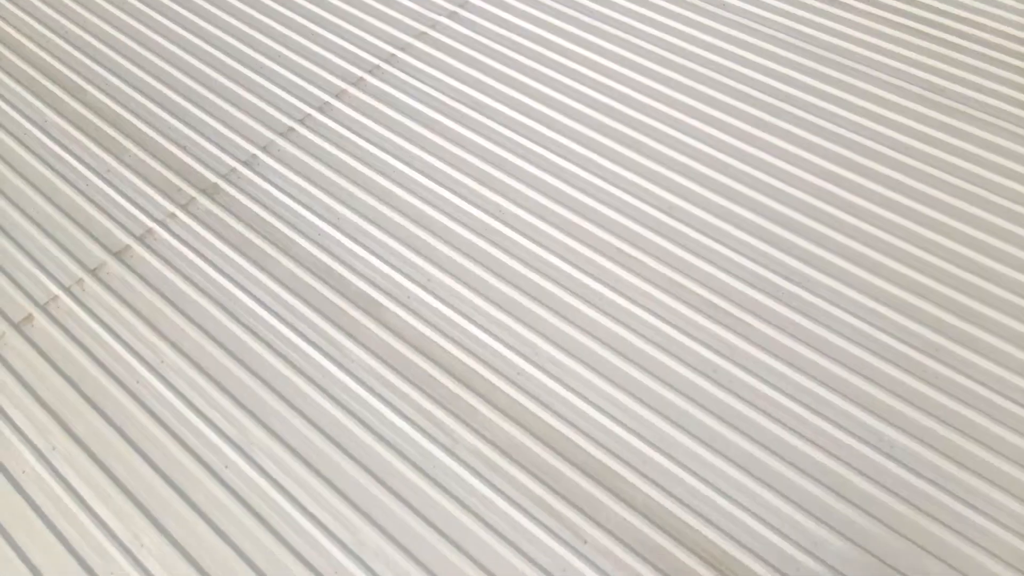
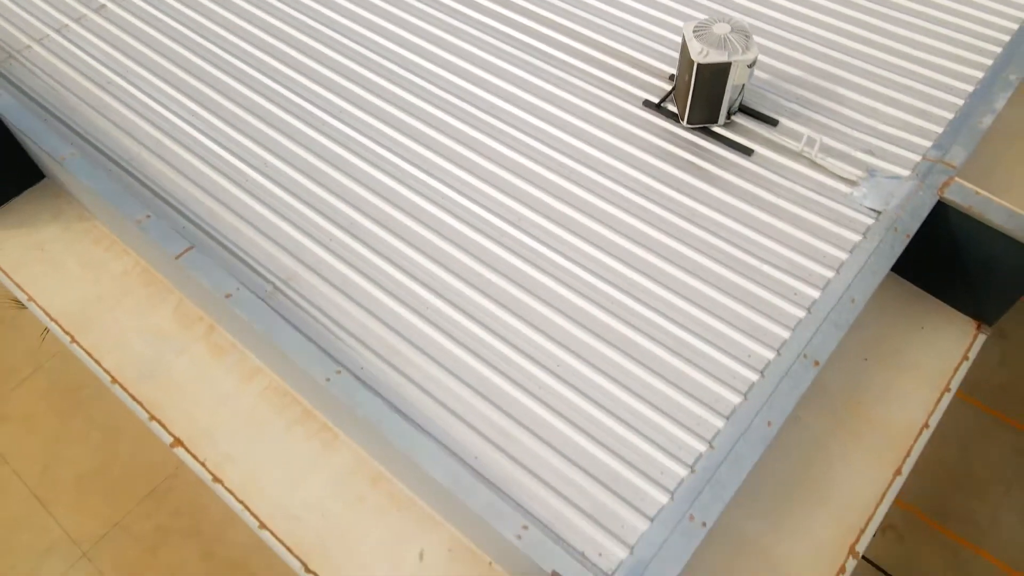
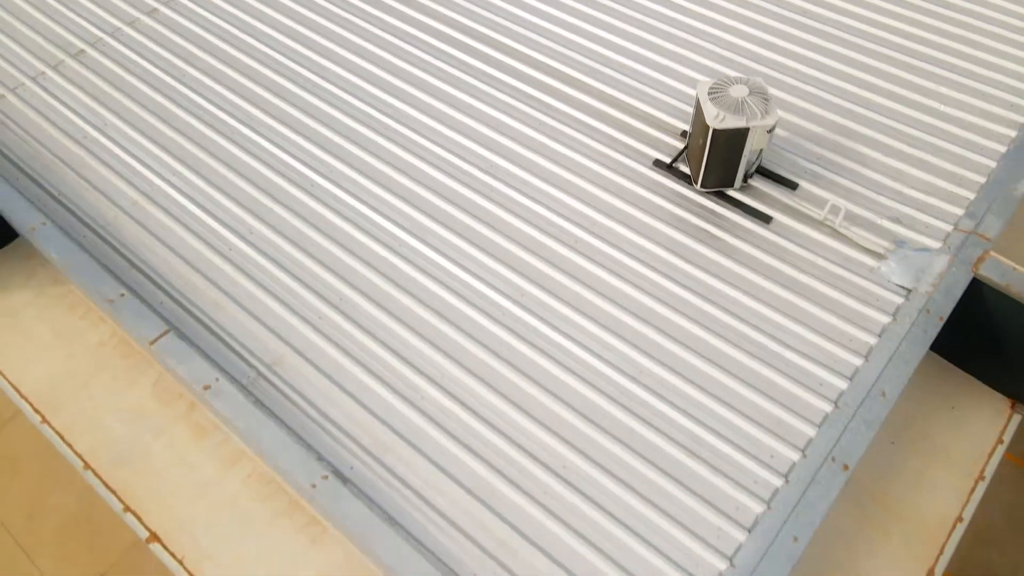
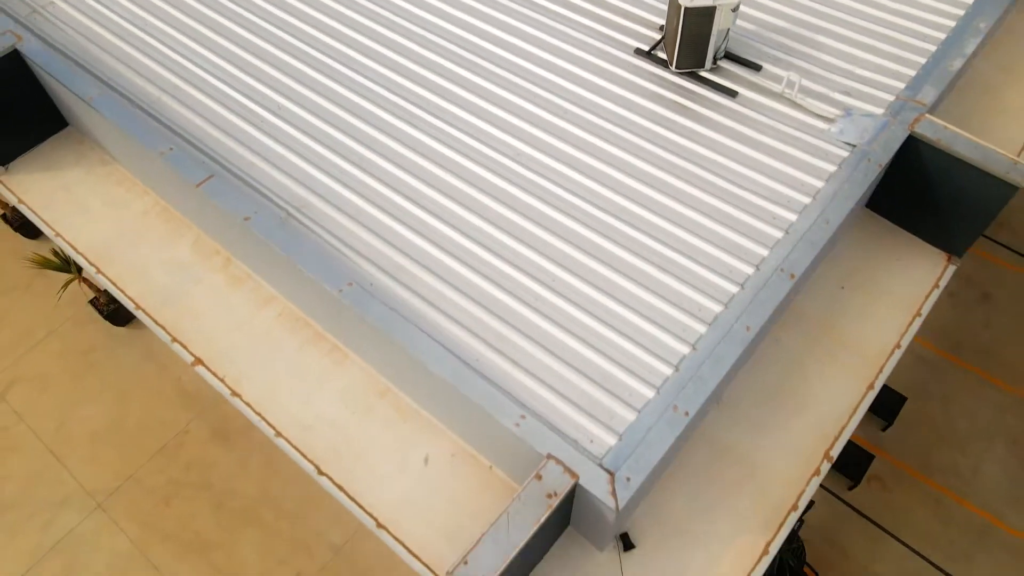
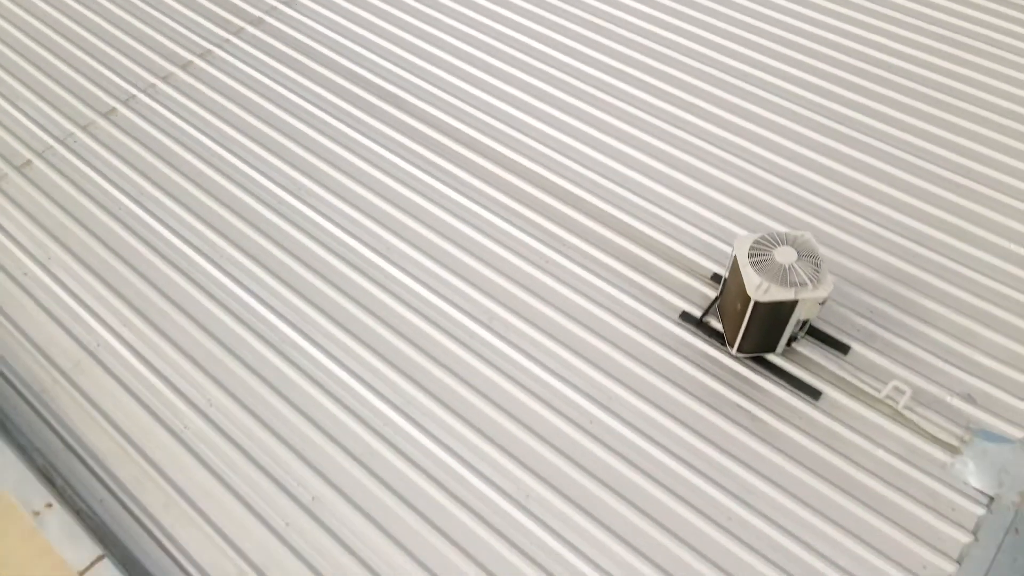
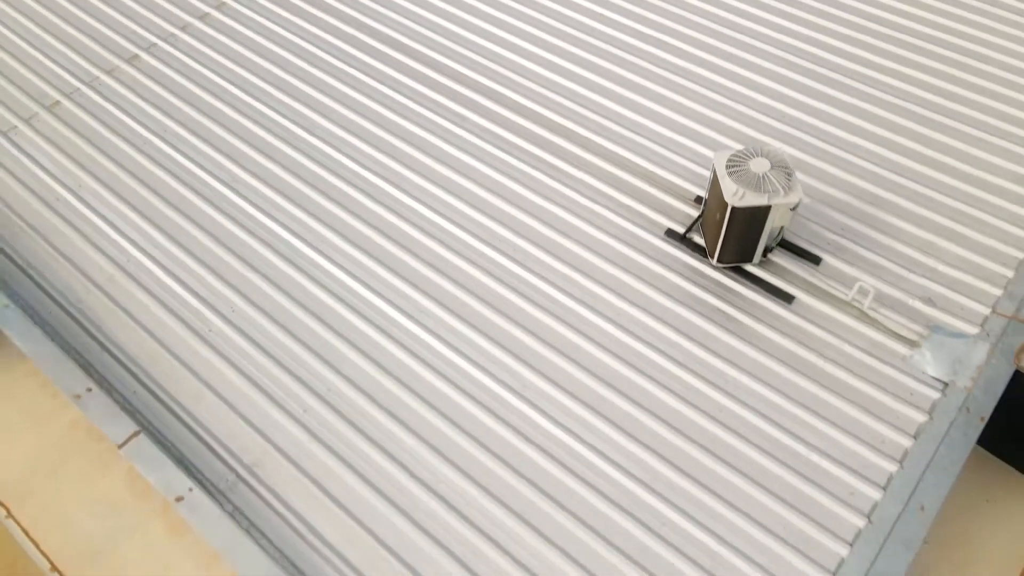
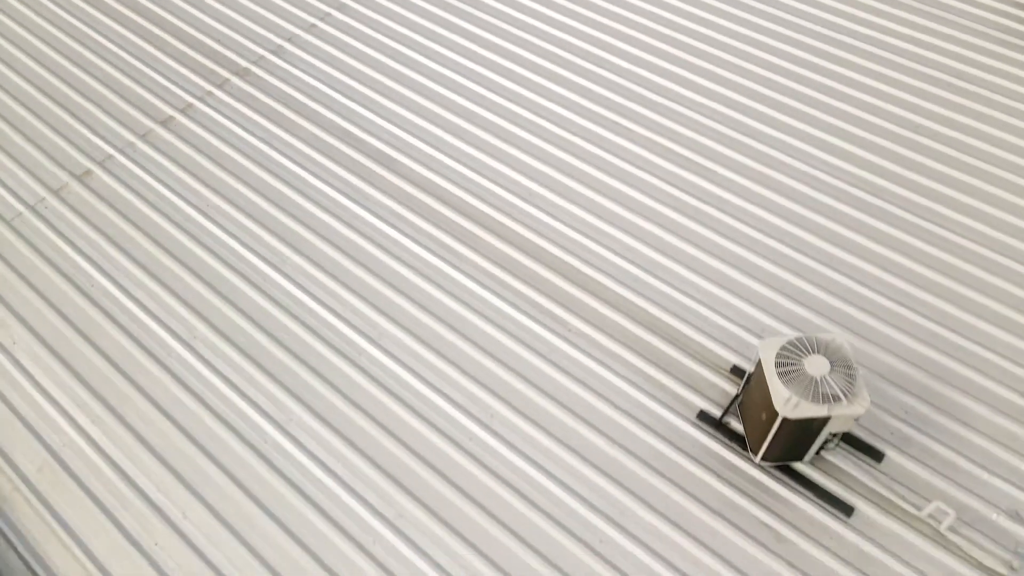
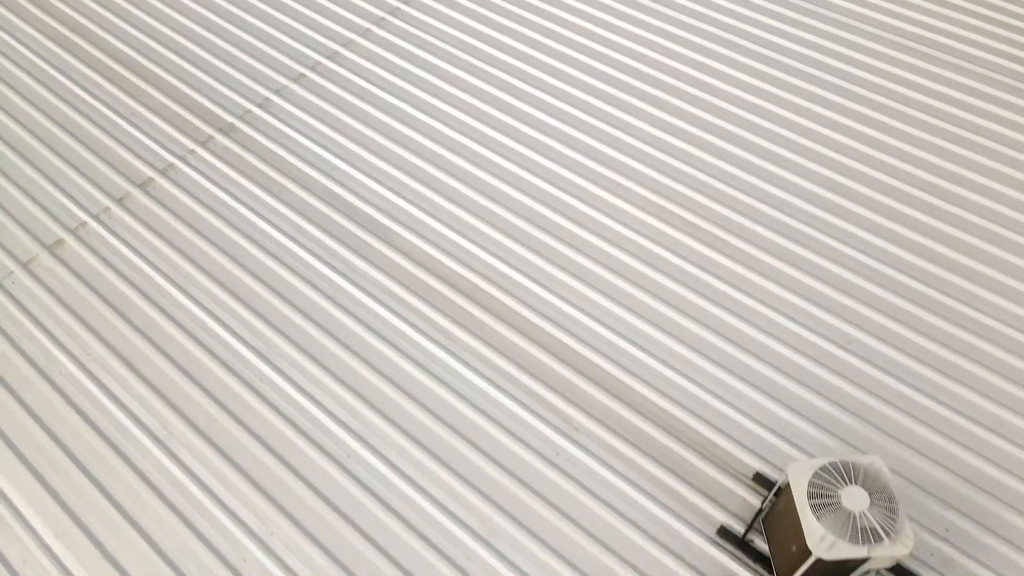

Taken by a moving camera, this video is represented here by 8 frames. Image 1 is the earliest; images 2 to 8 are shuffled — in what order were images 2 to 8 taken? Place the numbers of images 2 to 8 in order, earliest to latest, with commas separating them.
8, 7, 5, 6, 3, 2, 4
